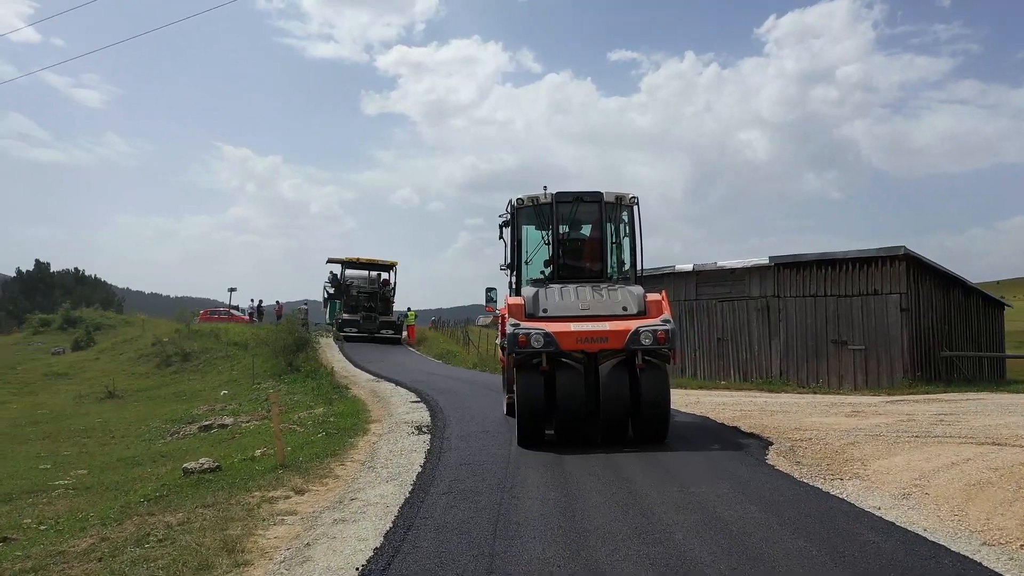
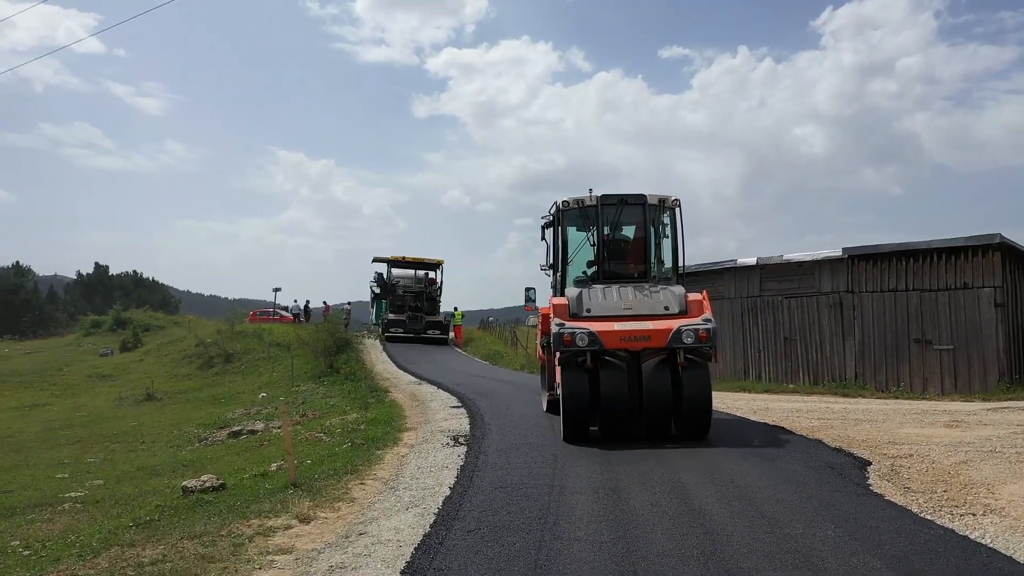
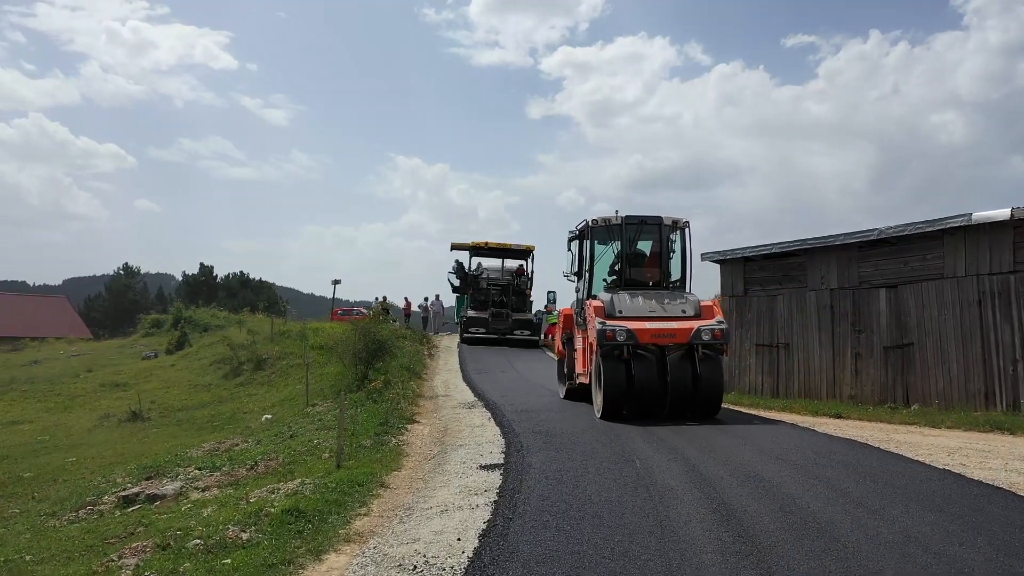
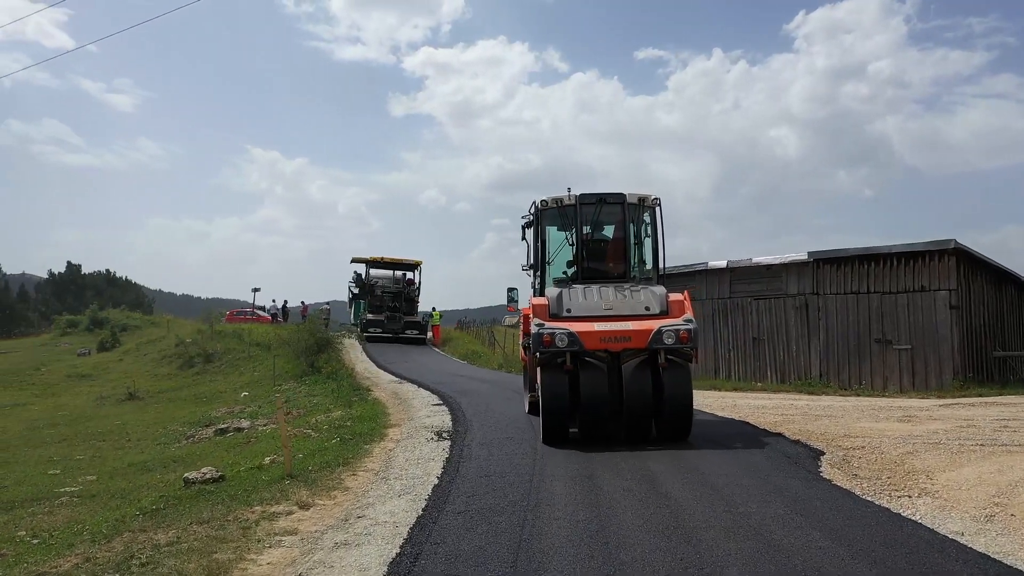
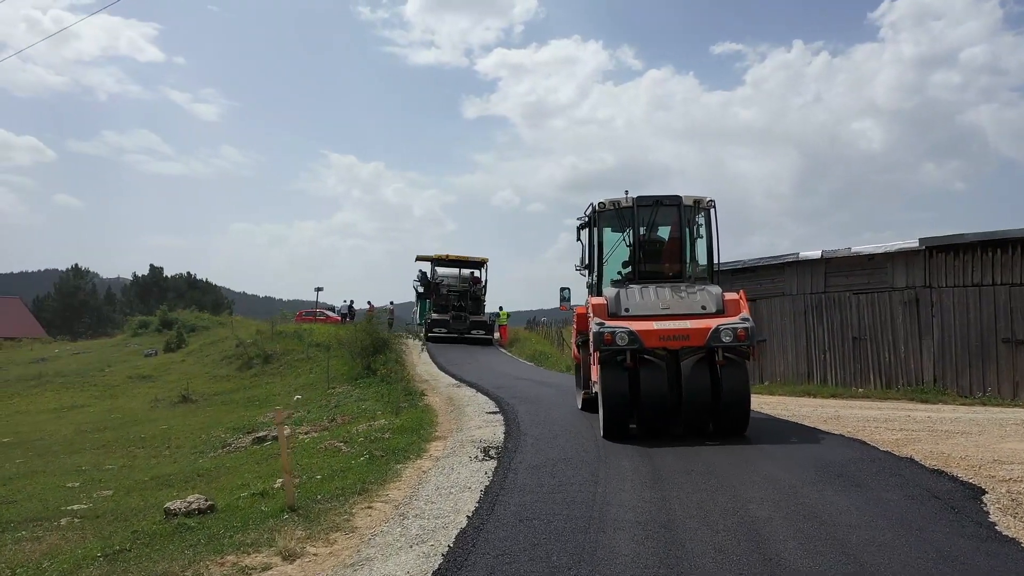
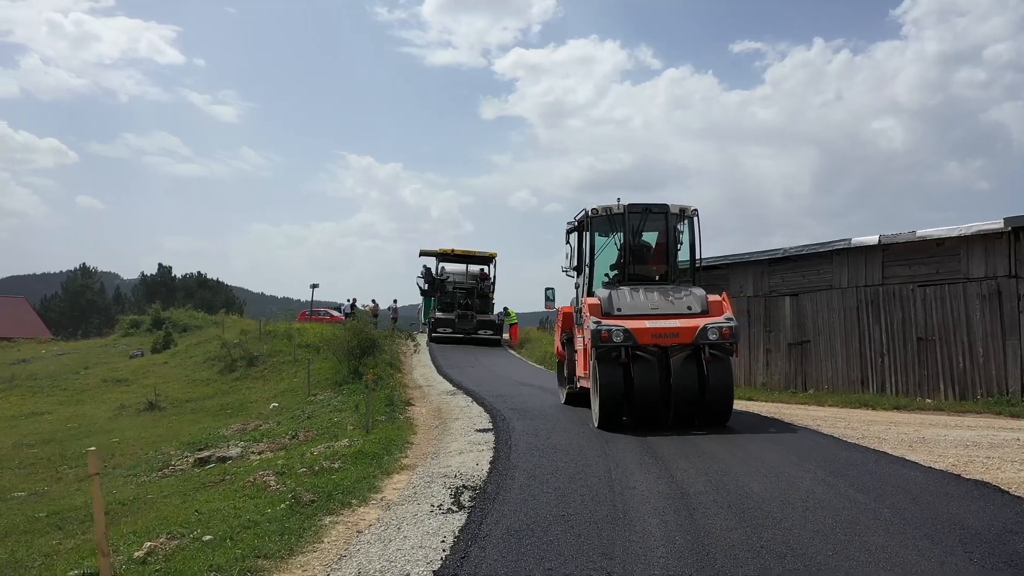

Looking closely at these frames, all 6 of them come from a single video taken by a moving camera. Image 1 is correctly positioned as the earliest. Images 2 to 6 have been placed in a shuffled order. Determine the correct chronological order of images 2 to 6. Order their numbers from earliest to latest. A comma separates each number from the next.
4, 2, 5, 6, 3
